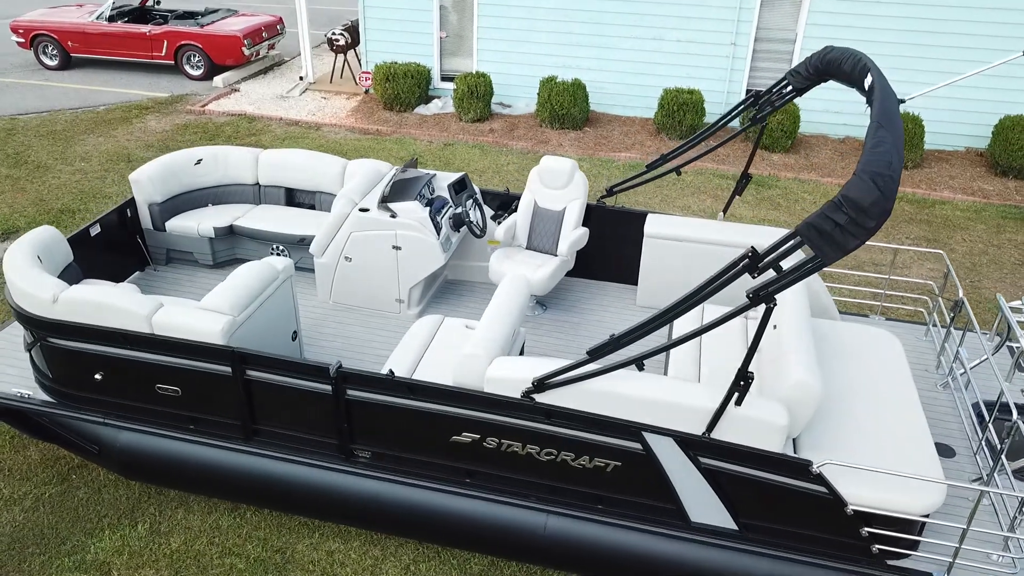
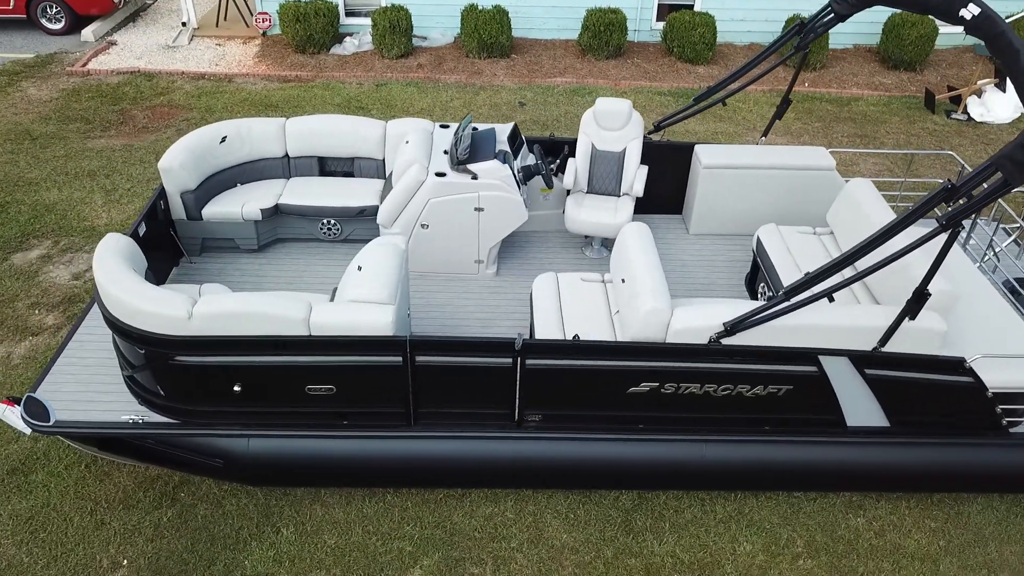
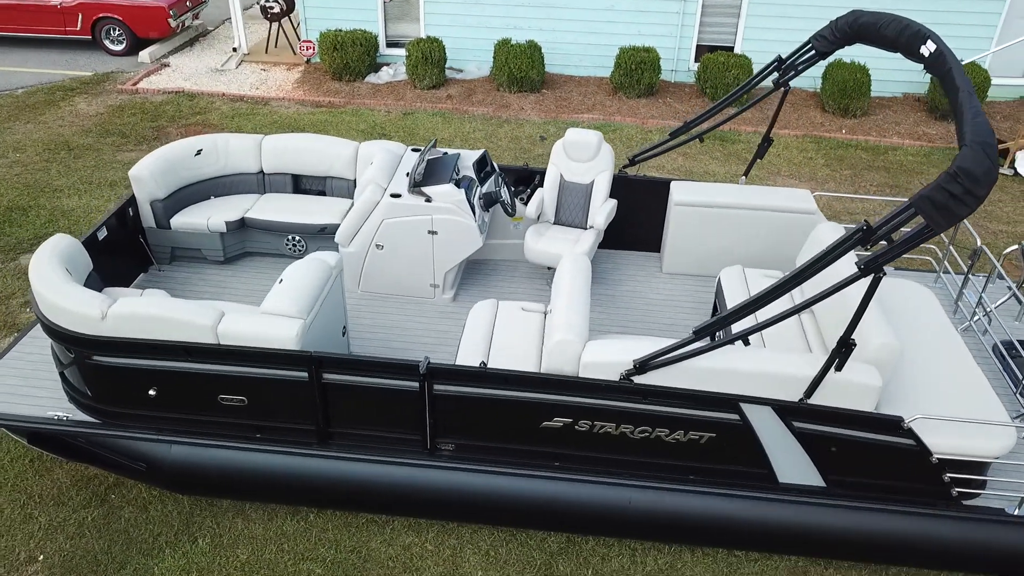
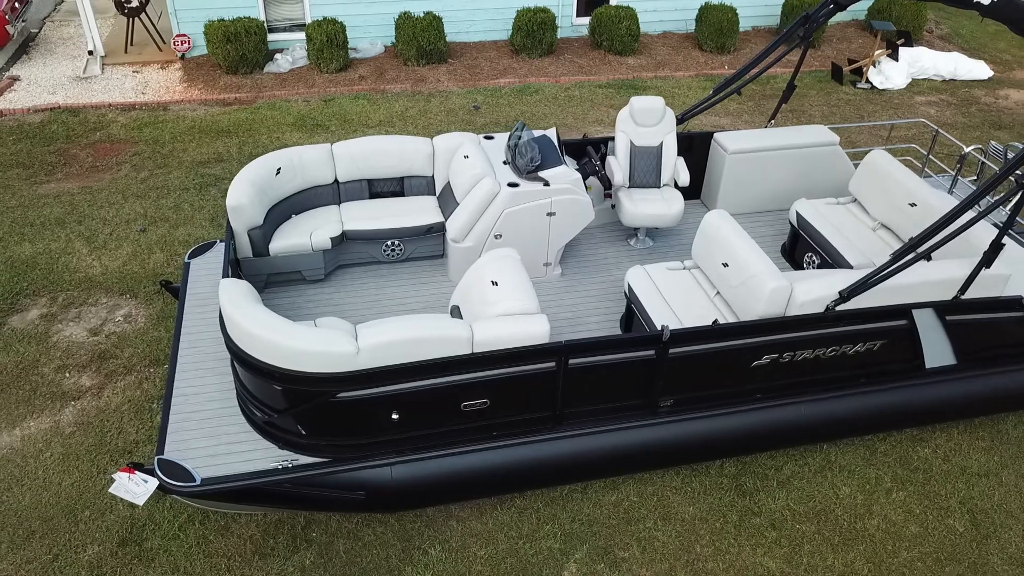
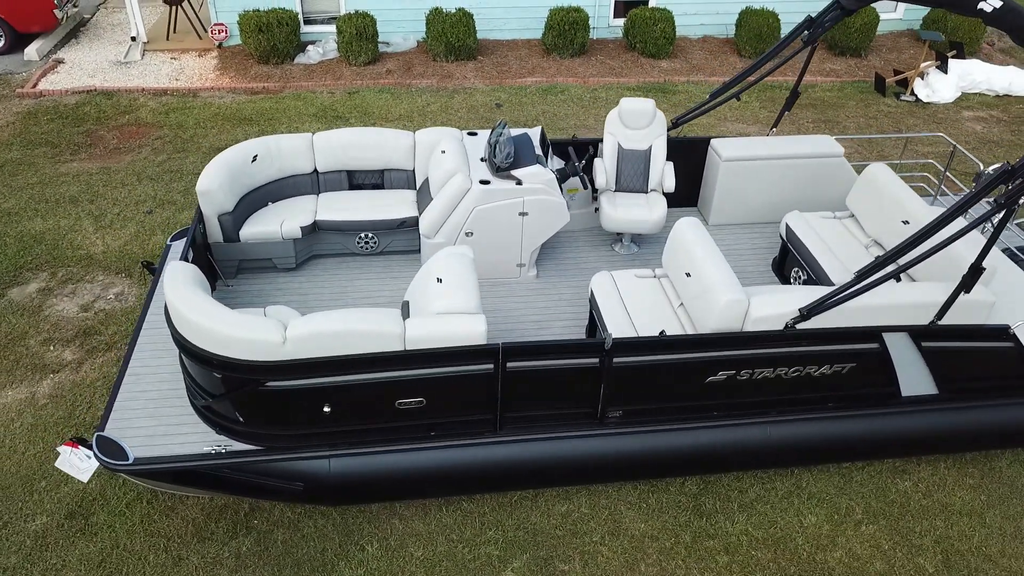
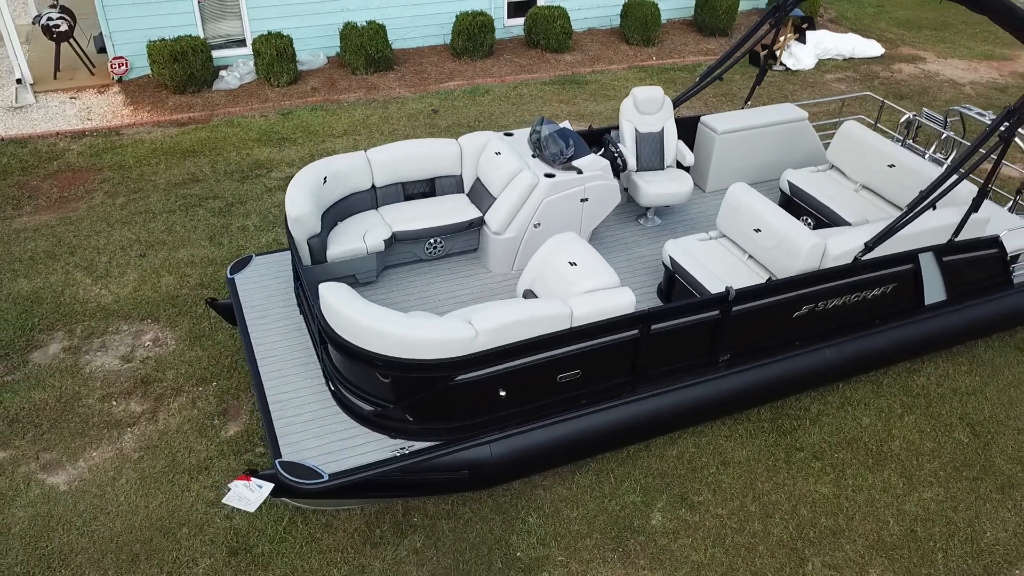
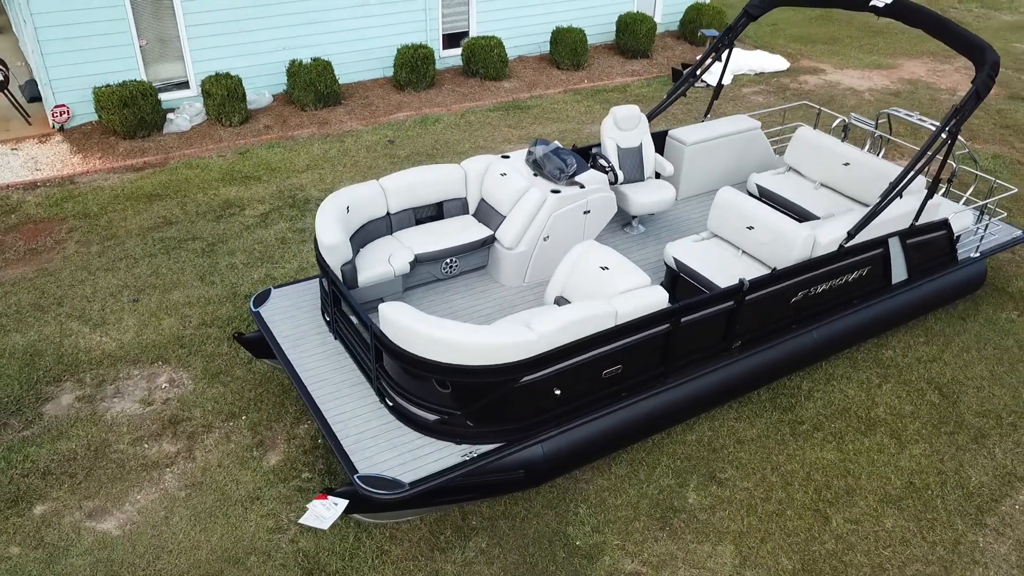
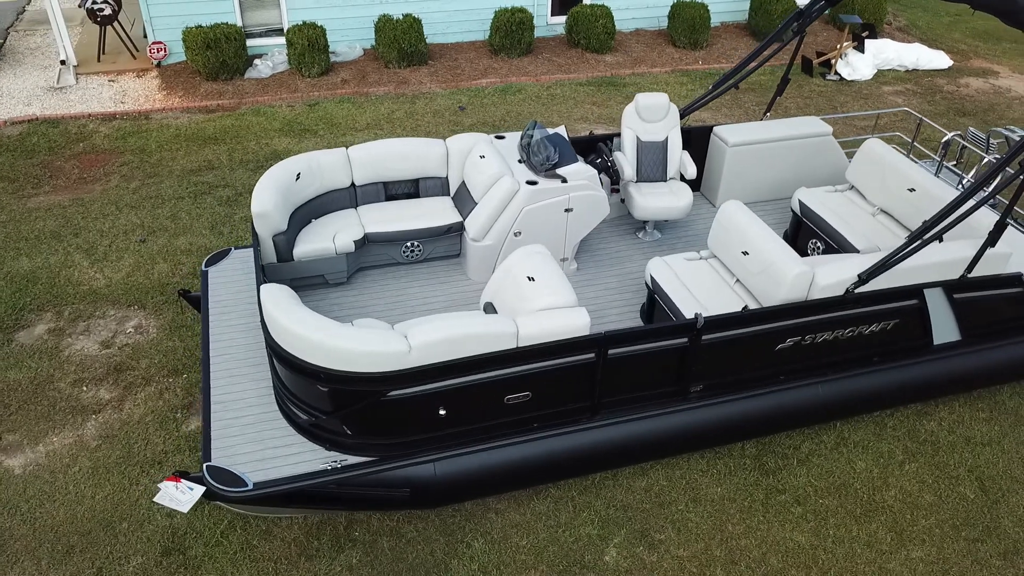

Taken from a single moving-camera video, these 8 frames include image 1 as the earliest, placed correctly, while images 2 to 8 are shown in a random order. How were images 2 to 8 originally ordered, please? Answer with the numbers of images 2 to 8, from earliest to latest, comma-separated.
3, 2, 5, 4, 8, 6, 7
